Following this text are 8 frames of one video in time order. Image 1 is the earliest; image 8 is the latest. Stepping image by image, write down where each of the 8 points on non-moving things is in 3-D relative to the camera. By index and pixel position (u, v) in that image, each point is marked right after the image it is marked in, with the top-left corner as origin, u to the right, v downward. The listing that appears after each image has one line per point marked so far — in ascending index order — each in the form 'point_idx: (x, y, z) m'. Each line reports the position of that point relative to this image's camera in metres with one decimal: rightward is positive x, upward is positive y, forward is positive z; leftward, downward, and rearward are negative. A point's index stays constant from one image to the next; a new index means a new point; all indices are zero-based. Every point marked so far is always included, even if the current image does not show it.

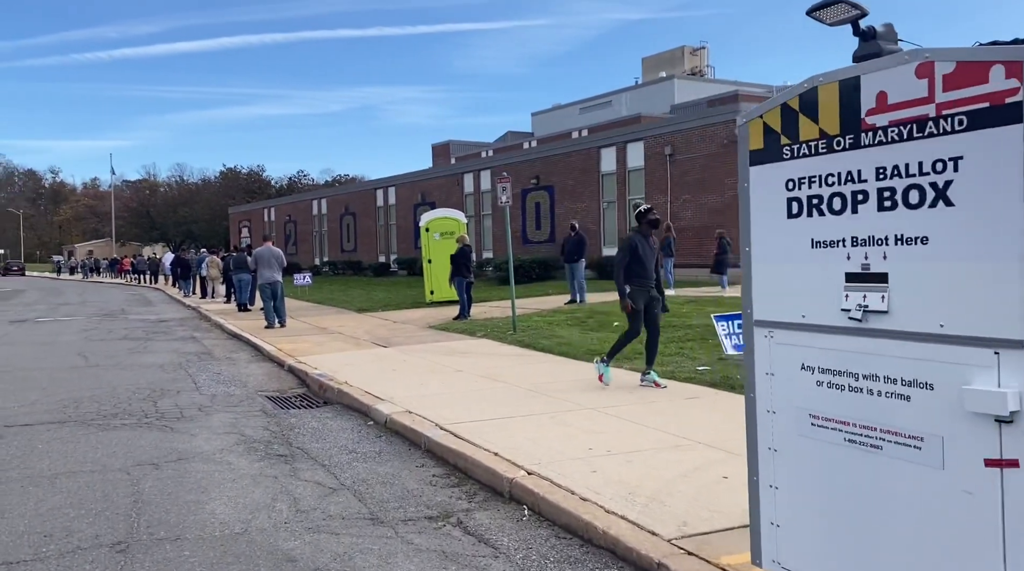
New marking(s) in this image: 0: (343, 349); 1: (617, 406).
0: (-2.3, -0.9, +12.5) m
1: (+0.9, -1.1, +7.8) m
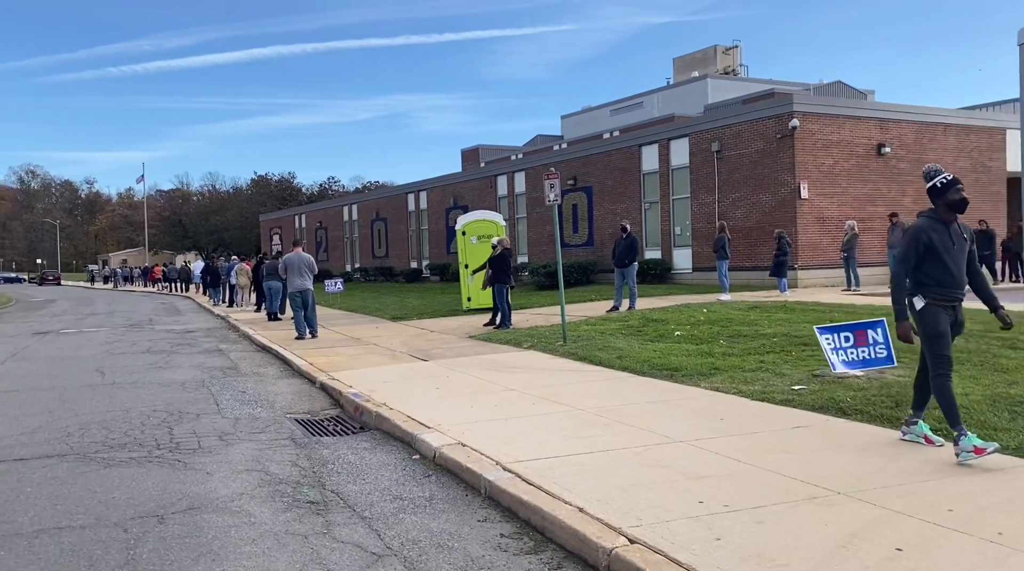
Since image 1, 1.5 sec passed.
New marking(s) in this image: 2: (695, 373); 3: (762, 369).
0: (-1.7, -1.0, +11.4) m
1: (+1.4, -1.1, +6.6) m
2: (+2.1, -1.0, +10.2) m
3: (+2.8, -1.0, +10.1) m
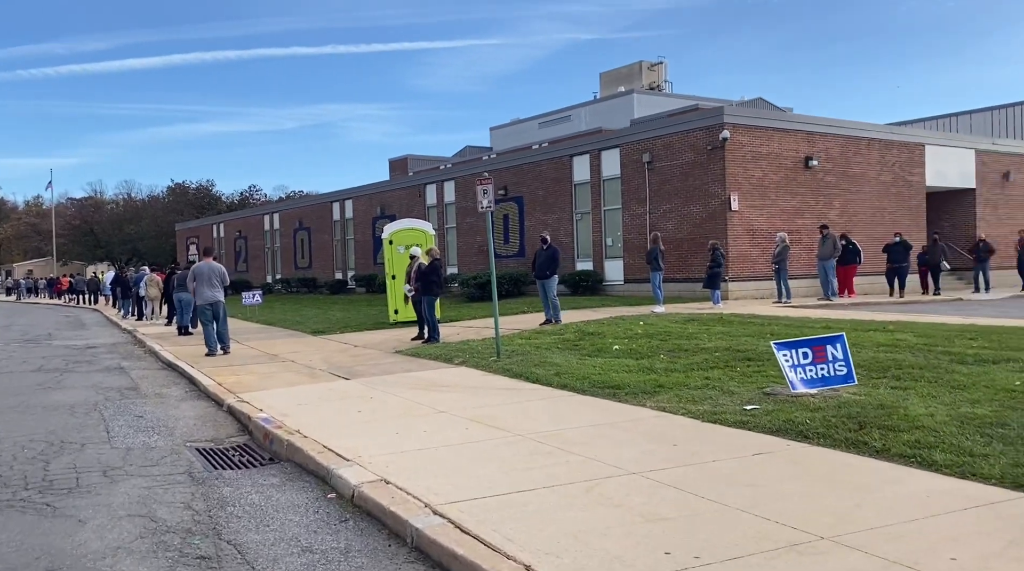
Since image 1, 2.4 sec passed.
0: (-2.5, -1.1, +10.4) m
1: (+1.0, -1.2, +5.8) m
2: (+1.3, -1.1, +9.5) m
3: (+2.1, -1.1, +9.5) m
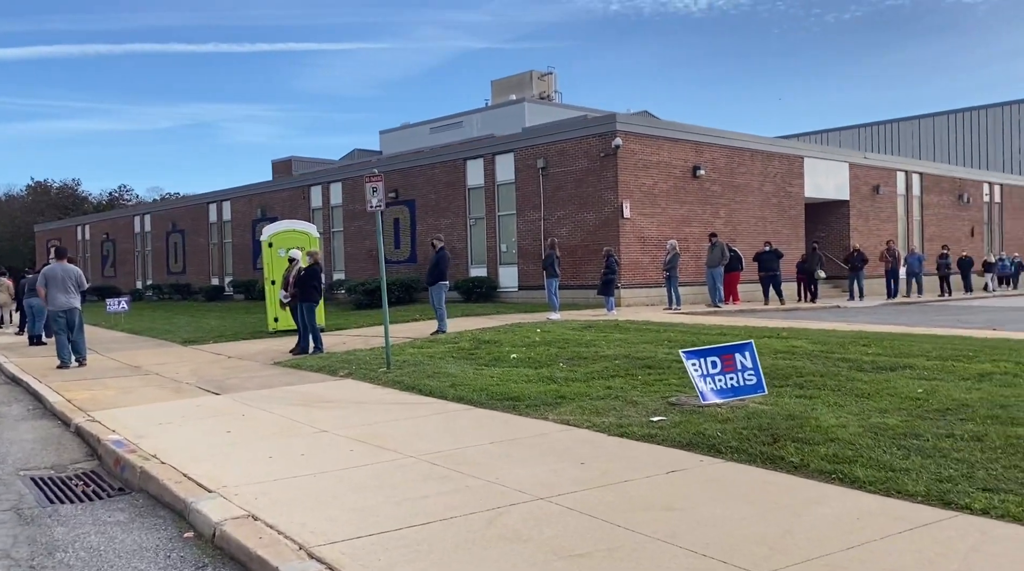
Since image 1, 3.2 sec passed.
0: (-3.6, -1.1, +9.3) m
1: (+0.4, -1.2, +5.3) m
2: (+0.3, -1.2, +8.9) m
3: (+1.0, -1.1, +9.0) m
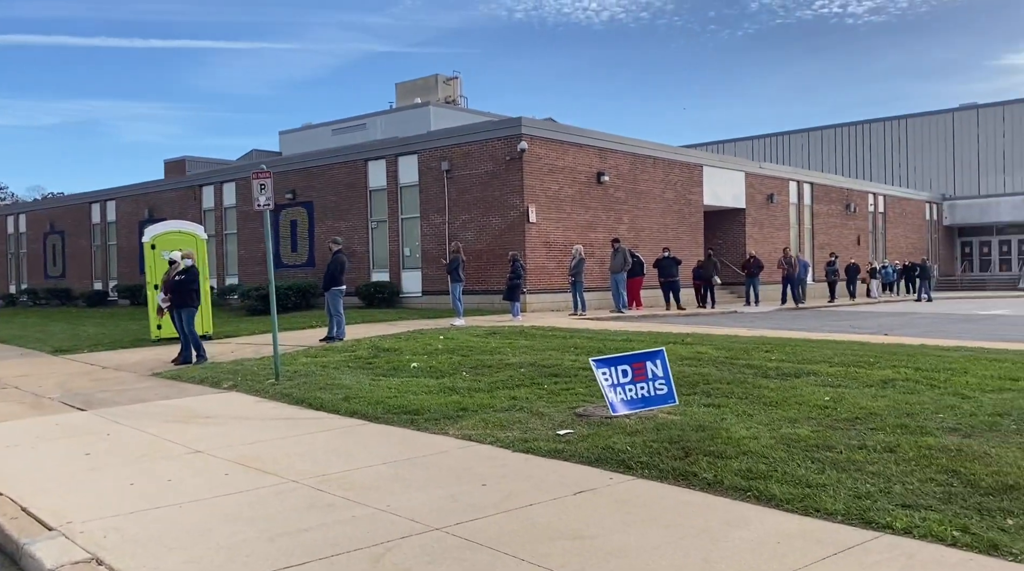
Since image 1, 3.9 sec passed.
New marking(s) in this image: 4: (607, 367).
0: (-4.6, -1.2, +8.4) m
1: (-0.2, -1.2, +4.8) m
2: (-0.7, -1.2, +8.4) m
3: (0.0, -1.2, +8.6) m
4: (+0.7, -0.6, +7.1) m
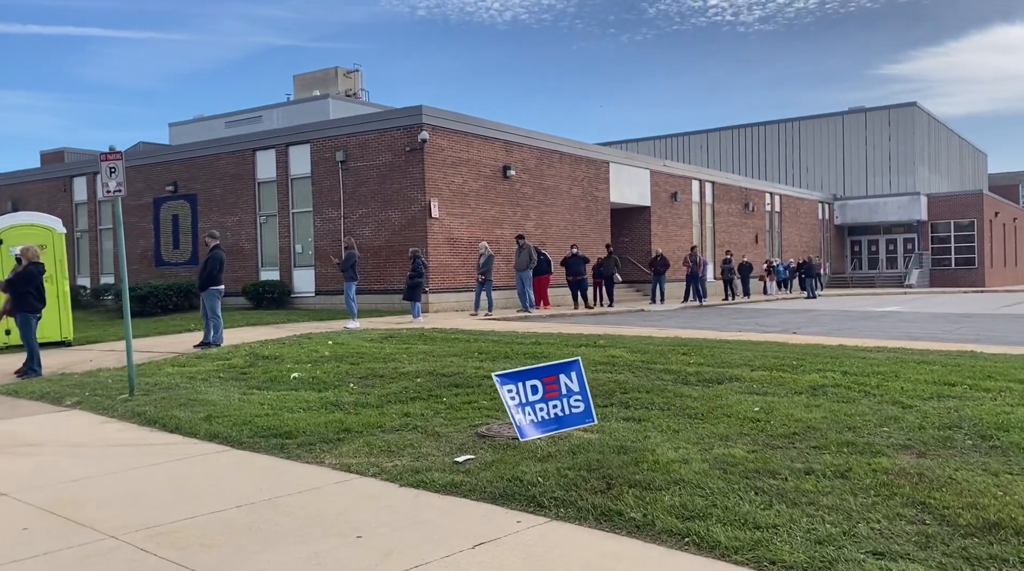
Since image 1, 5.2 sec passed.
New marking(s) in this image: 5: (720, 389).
0: (-5.4, -1.2, +6.7) m
1: (-0.7, -1.2, +3.6) m
2: (-1.5, -1.2, +7.2) m
3: (-0.8, -1.2, +7.4) m
4: (0.0, -0.6, +6.0) m
5: (+1.9, -0.9, +8.1) m
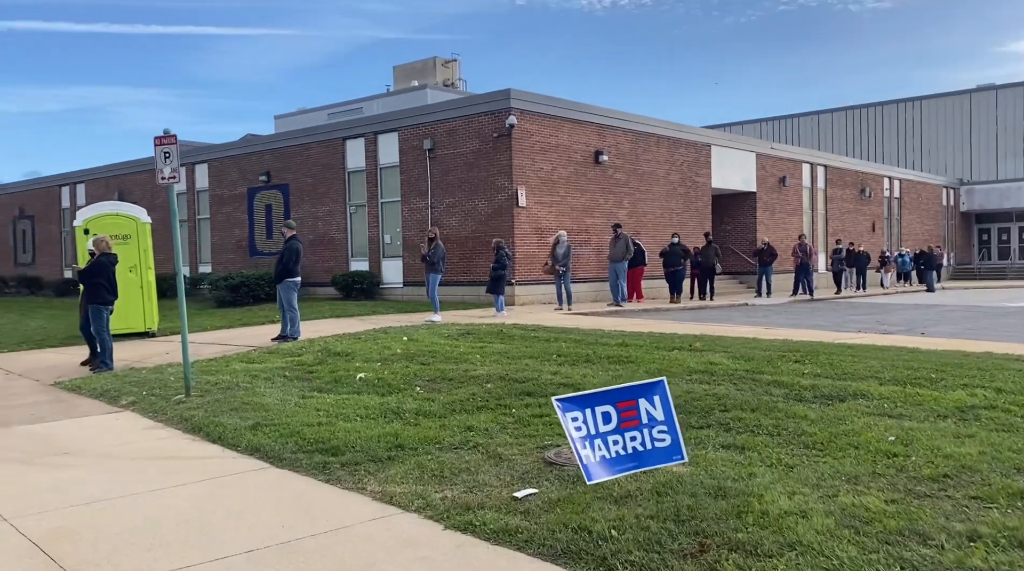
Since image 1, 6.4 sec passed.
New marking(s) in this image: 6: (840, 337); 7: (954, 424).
0: (-4.9, -1.1, +6.2) m
1: (-0.6, -1.3, +2.5) m
2: (-1.0, -1.2, +6.2) m
3: (-0.3, -1.2, +6.4) m
4: (+0.3, -0.6, +4.8) m
5: (+2.5, -0.9, +6.7) m
6: (+4.3, -0.7, +12.0) m
7: (+3.0, -1.0, +6.2) m
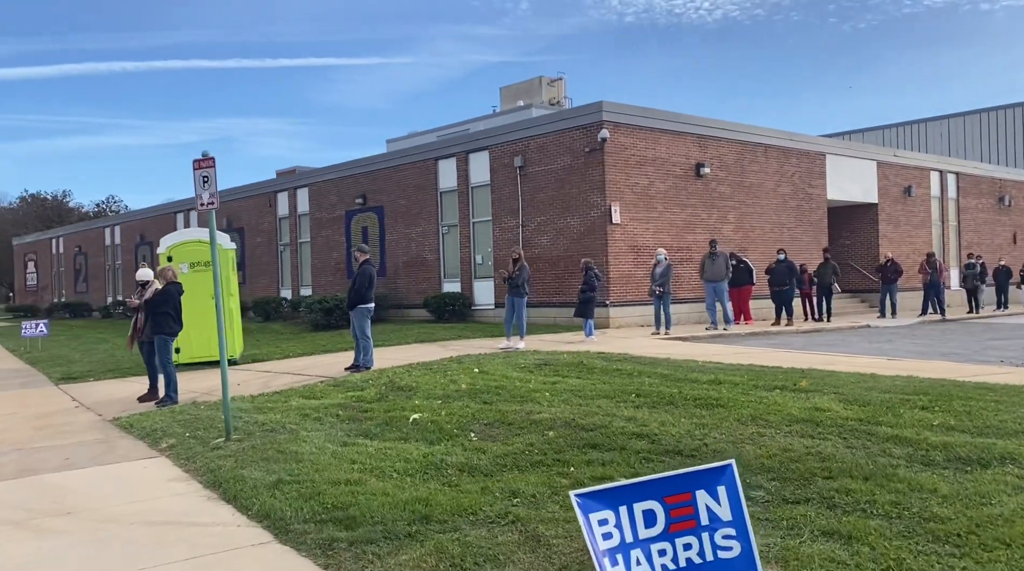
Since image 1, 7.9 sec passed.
0: (-4.7, -1.4, +5.6) m
1: (-0.8, -1.4, +1.4) m
2: (-0.8, -1.4, +5.1) m
3: (-0.1, -1.4, +5.2) m
4: (+0.4, -0.8, +3.6) m
5: (+2.7, -1.1, +5.2) m
6: (+5.3, -1.0, +10.2) m
7: (+3.2, -1.1, +4.6) m
